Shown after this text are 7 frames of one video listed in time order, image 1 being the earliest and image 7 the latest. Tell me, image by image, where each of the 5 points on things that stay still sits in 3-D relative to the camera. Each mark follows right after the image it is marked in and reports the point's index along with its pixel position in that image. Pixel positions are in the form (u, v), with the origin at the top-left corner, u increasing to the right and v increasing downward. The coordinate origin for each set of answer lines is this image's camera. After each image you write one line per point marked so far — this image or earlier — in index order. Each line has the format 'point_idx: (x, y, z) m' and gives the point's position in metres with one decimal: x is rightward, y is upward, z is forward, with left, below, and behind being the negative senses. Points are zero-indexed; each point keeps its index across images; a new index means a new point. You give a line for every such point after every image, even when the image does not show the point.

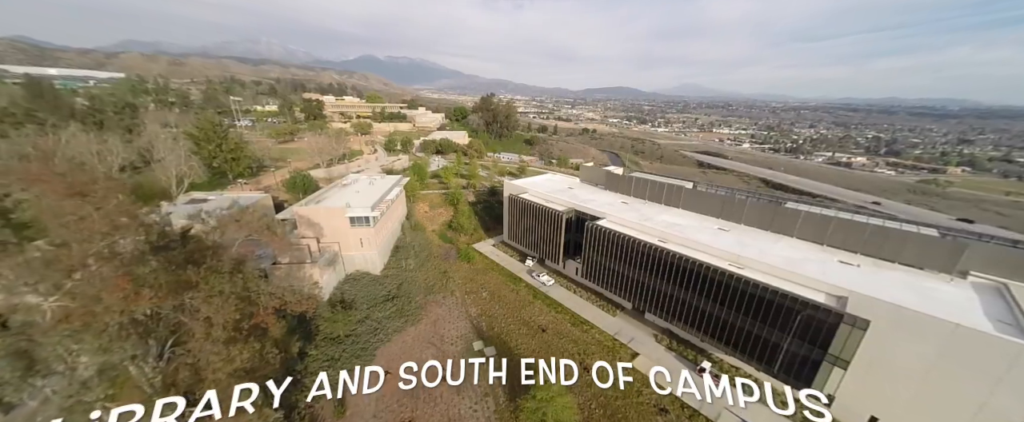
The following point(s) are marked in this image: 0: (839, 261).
0: (+15.0, -2.3, +13.3) m
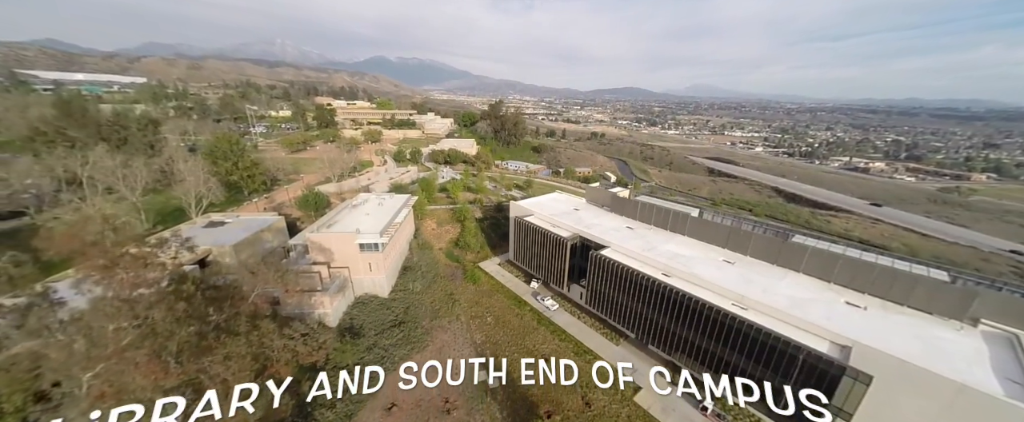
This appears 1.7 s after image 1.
0: (+15.2, -4.2, +13.2) m
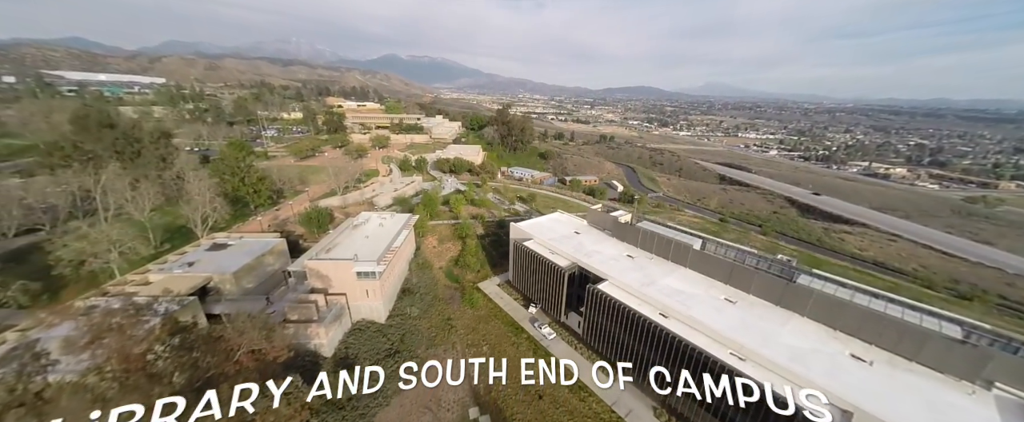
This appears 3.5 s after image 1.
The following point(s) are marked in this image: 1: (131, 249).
0: (+14.8, -6.3, +12.7) m
1: (-25.6, -2.6, +19.4) m
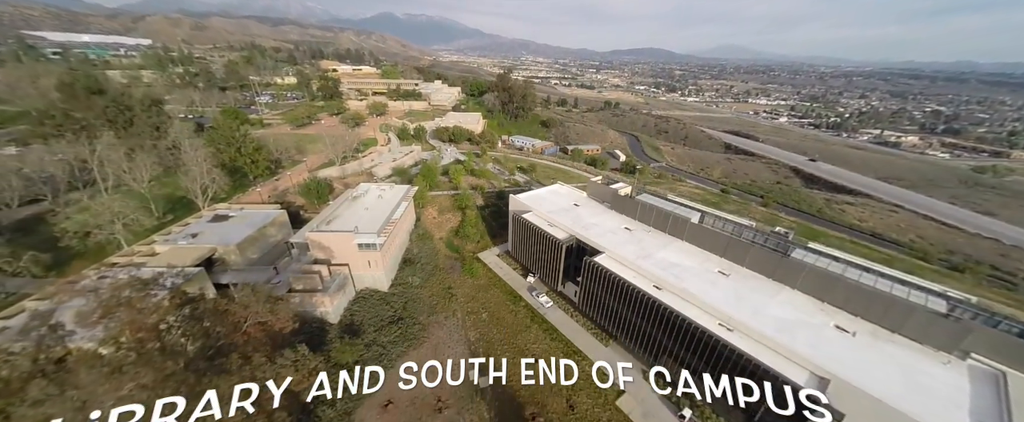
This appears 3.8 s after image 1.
0: (+14.7, -5.2, +13.1) m
1: (-25.7, -0.7, +19.7) m
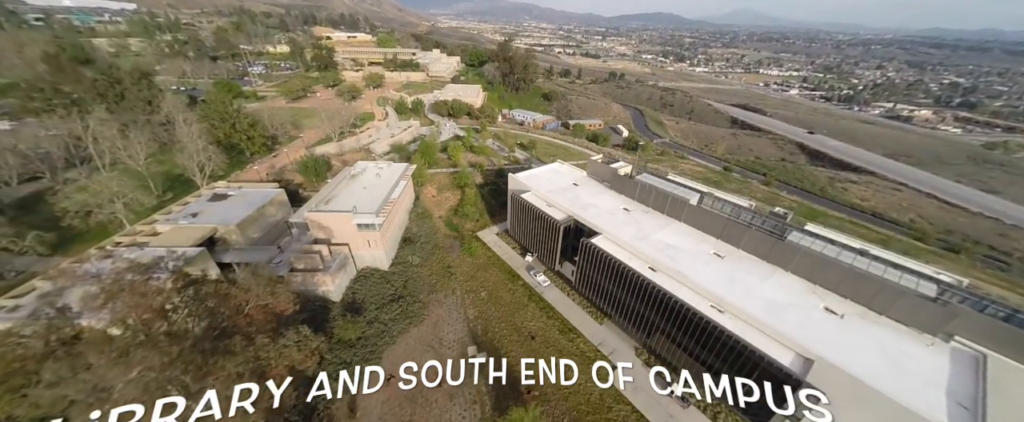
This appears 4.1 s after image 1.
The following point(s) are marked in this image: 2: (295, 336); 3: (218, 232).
0: (+14.5, -4.5, +13.4) m
1: (-25.8, +0.7, +19.8) m
2: (-10.2, -5.9, +13.5) m
3: (-18.2, -1.3, +17.9) m
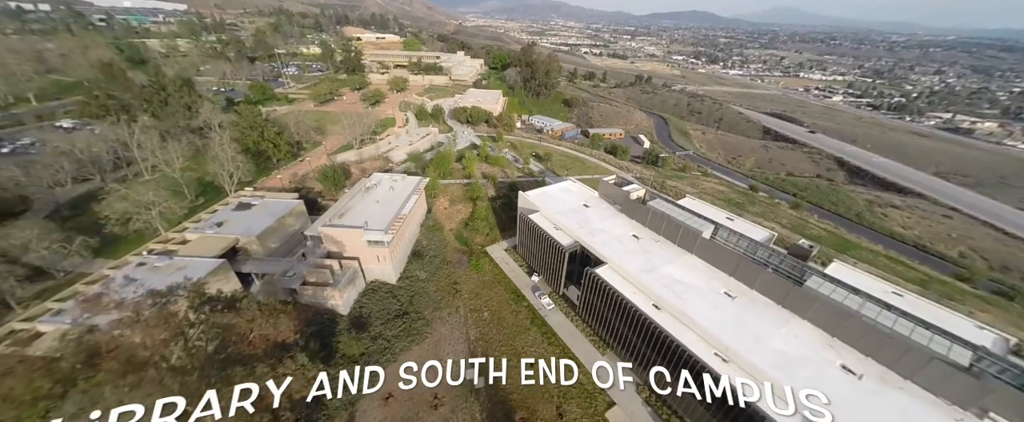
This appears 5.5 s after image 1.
0: (+14.3, -6.7, +12.5) m
1: (-25.3, +0.3, +21.3) m
2: (-10.4, -7.0, +14.1) m
3: (-17.9, -2.1, +19.0) m
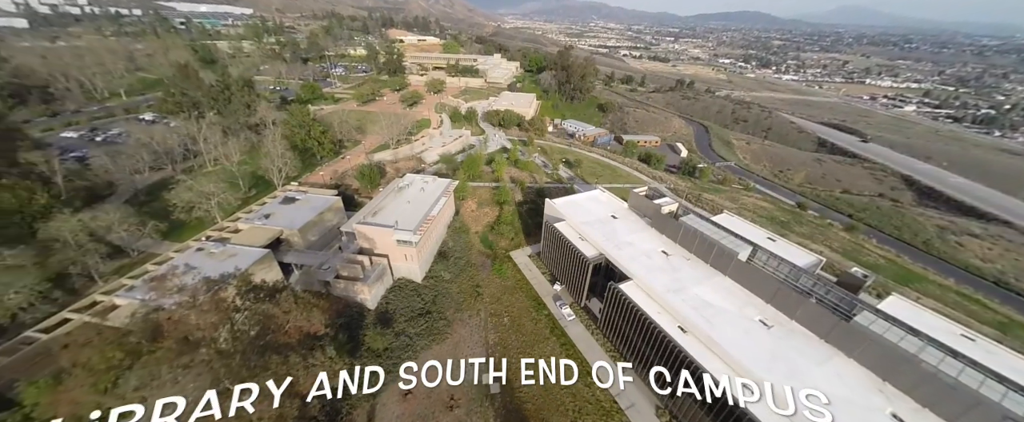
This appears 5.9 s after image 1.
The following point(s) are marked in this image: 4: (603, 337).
0: (+14.9, -8.0, +11.2) m
1: (-23.2, +1.1, +23.6) m
2: (-9.5, -6.9, +15.0) m
3: (-16.2, -1.6, +20.5) m
4: (+6.2, -8.6, +19.4) m
